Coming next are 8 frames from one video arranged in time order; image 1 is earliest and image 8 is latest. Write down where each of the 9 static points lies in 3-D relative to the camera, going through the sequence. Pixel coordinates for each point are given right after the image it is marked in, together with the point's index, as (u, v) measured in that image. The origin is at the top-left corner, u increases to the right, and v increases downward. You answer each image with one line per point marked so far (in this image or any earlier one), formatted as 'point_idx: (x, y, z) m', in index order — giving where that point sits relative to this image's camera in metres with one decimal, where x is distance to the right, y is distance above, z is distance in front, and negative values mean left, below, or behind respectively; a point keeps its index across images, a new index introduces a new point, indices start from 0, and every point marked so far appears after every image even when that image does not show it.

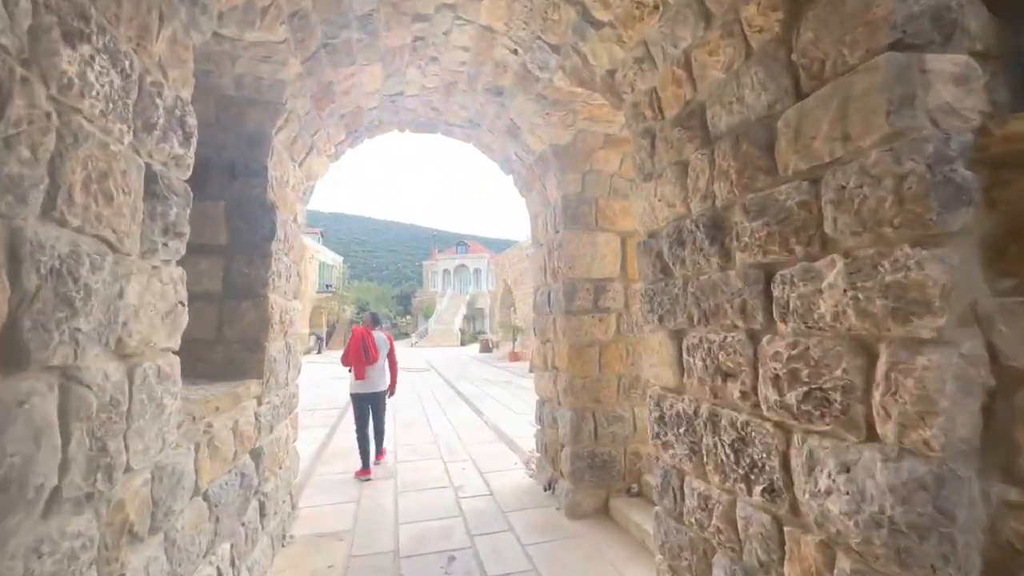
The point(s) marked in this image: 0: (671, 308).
0: (+0.7, -0.1, +1.9) m
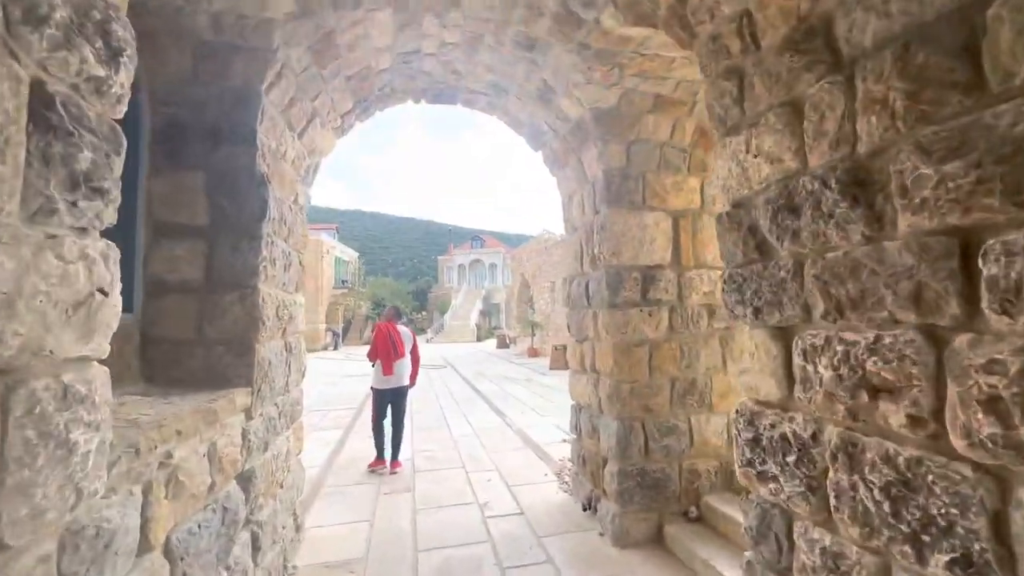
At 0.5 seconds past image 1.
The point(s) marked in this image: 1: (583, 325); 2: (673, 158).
0: (+0.8, 0.0, +1.4) m
1: (+0.5, -0.2, +3.0) m
2: (+1.0, +0.8, +2.8) m
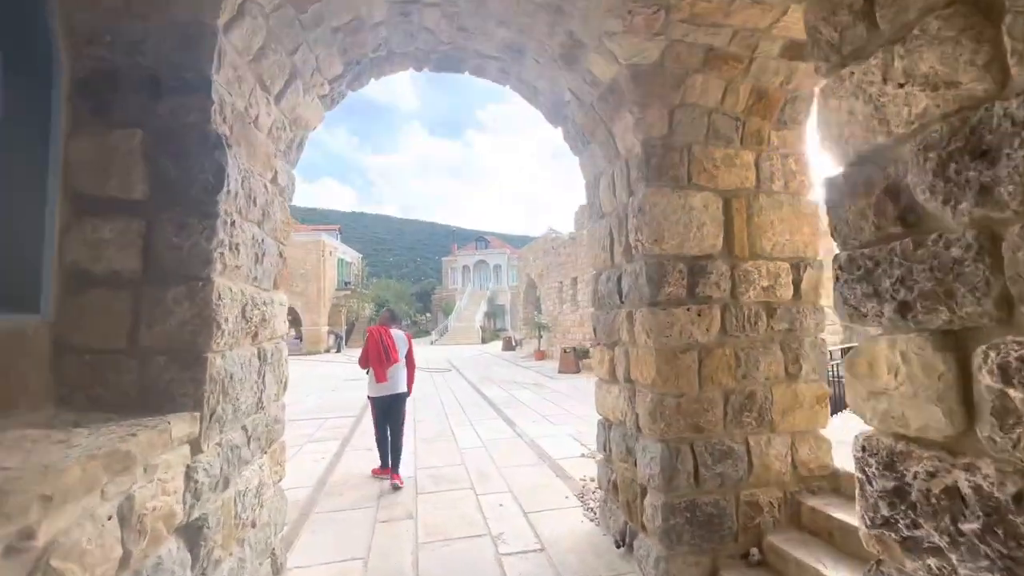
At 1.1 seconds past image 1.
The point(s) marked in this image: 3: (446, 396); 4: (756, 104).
0: (+0.9, 0.0, +1.0) m
1: (+0.6, -0.2, +2.6) m
2: (+1.1, +0.8, +2.3) m
3: (-1.2, -2.0, +8.2) m
4: (+1.3, +0.9, +2.3) m
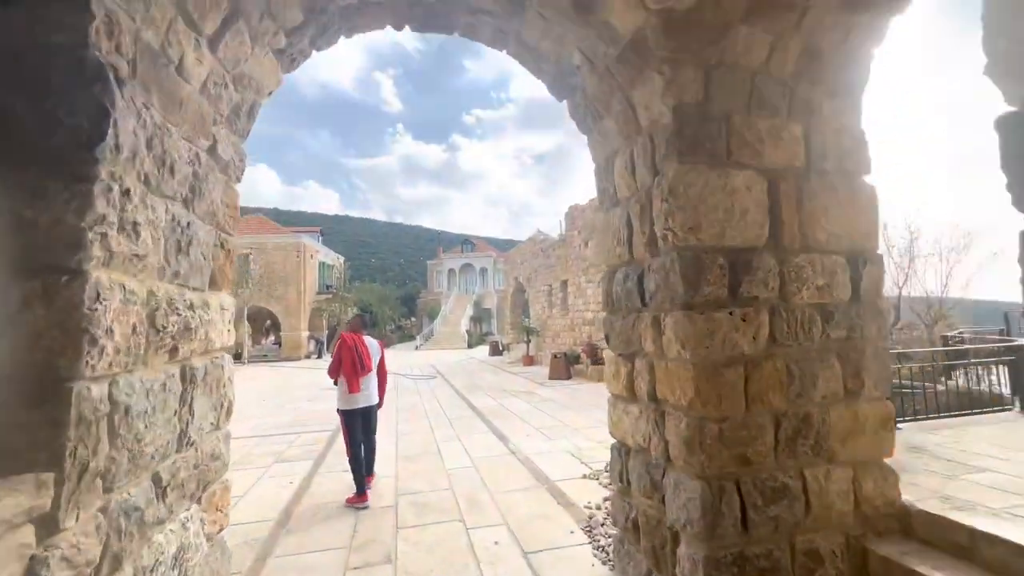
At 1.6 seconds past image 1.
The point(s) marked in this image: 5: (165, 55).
0: (+1.0, 0.0, +0.6) m
1: (+0.6, -0.2, +2.2) m
2: (+1.1, +0.8, +1.9) m
3: (-1.4, -2.0, +7.7) m
4: (+1.3, +1.0, +1.9) m
5: (-1.1, +0.7, +1.4) m
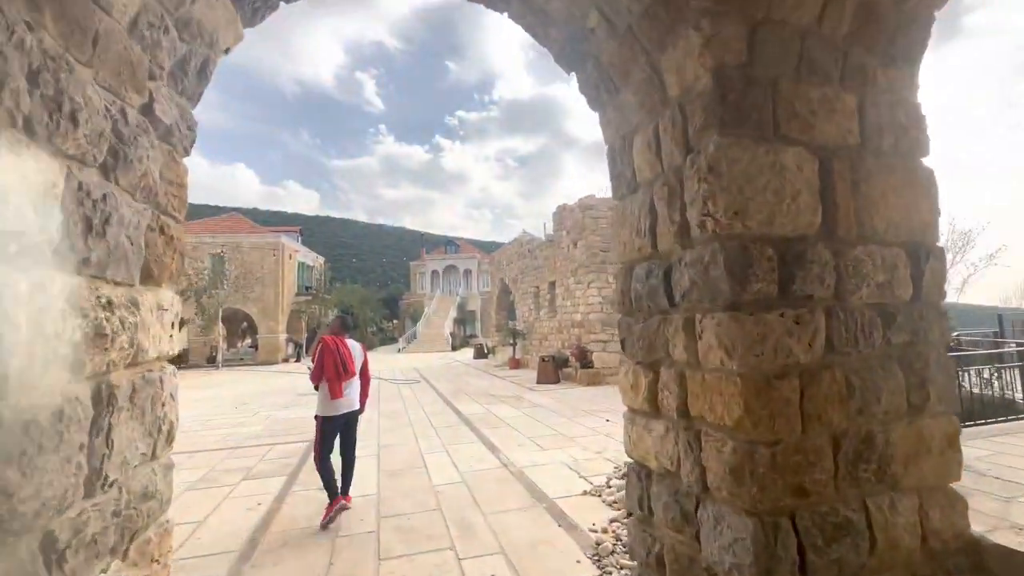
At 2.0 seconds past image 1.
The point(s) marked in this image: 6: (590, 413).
0: (+1.0, 0.0, +0.3) m
1: (+0.6, -0.2, +1.9) m
2: (+1.1, +0.8, +1.6) m
3: (-1.6, -2.0, +7.3) m
4: (+1.3, +1.0, +1.7) m
5: (-1.0, +0.7, +1.0) m
6: (+1.1, -1.8, +6.5) m
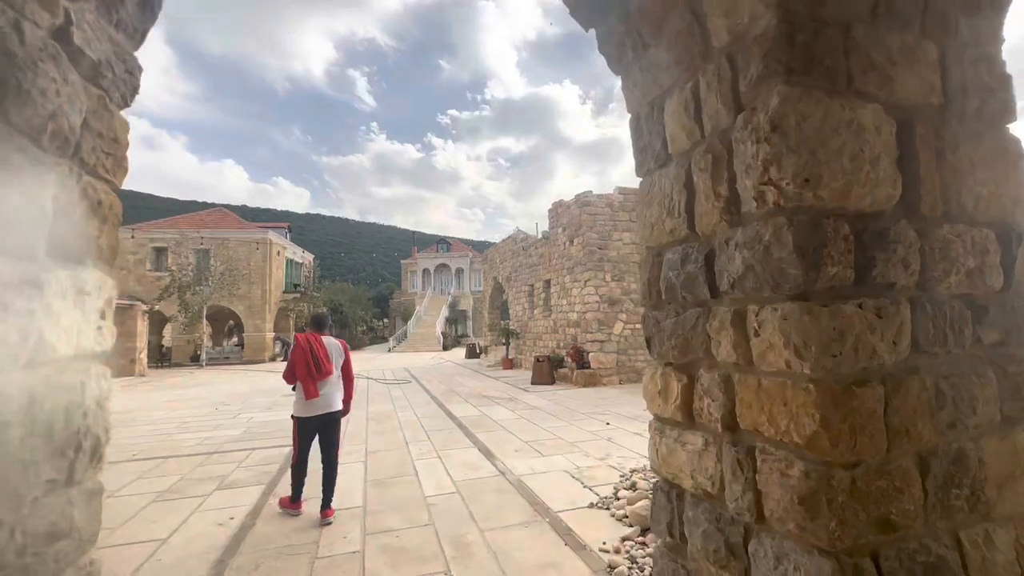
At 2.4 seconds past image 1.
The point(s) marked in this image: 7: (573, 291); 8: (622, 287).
0: (+1.1, +0.1, 0.0) m
1: (+0.6, -0.2, +1.6) m
2: (+1.2, +0.9, +1.4) m
3: (-1.6, -2.0, +7.0) m
4: (+1.3, +1.0, +1.4) m
5: (-0.9, +0.8, +0.7) m
6: (+1.1, -1.8, +6.2) m
7: (+1.4, -0.1, +10.1) m
8: (+2.4, 0.0, +9.7) m
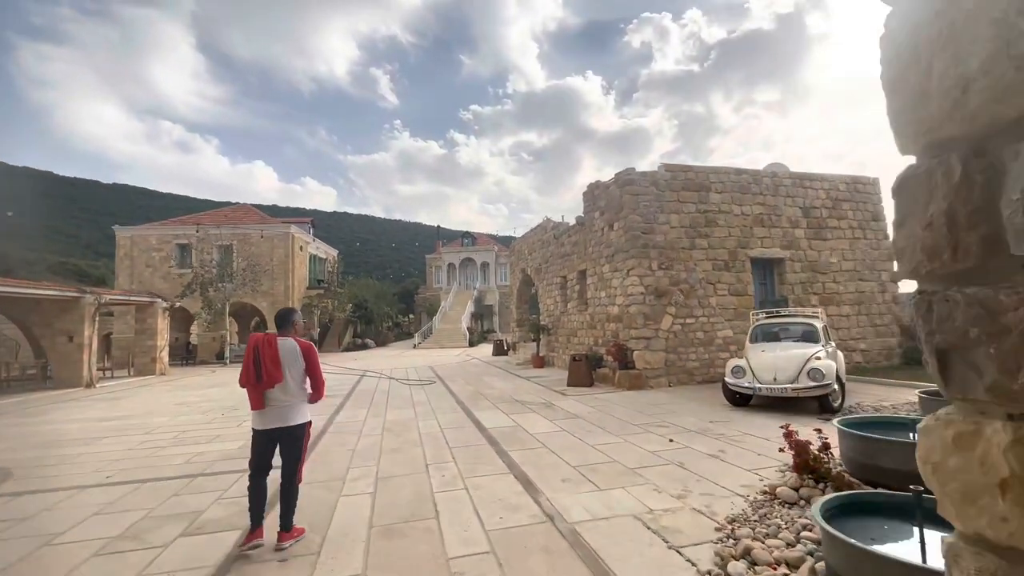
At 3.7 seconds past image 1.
0: (+1.2, +0.2, -1.1) m
1: (+0.8, -0.1, +0.5) m
2: (+1.3, +1.0, +0.3) m
3: (-1.1, -1.8, +6.0) m
4: (+1.5, +1.1, +0.3) m
5: (-0.8, +0.9, -0.3) m
6: (+1.5, -1.6, +5.2) m
7: (+2.0, +0.1, +9.0) m
8: (+3.0, +0.2, +8.6) m
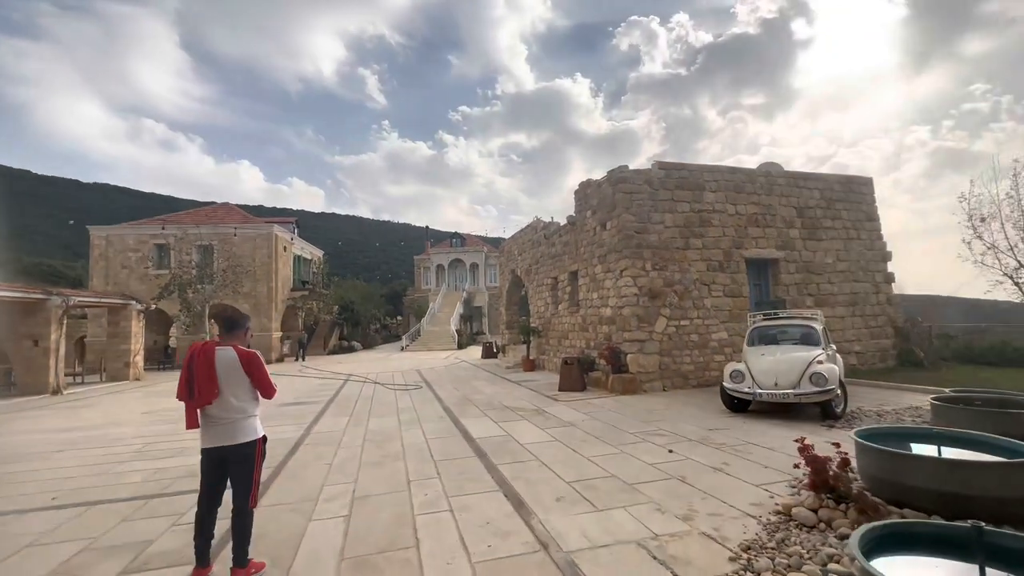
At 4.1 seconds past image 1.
0: (+1.2, +0.2, -1.4) m
1: (+0.8, -0.1, +0.2) m
2: (+1.3, +1.0, 0.0) m
3: (-1.3, -1.8, +5.7) m
4: (+1.5, +1.1, 0.0) m
5: (-0.8, +0.9, -0.6) m
6: (+1.4, -1.6, +4.9) m
7: (+1.8, +0.1, +8.8) m
8: (+2.8, +0.2, +8.3) m
